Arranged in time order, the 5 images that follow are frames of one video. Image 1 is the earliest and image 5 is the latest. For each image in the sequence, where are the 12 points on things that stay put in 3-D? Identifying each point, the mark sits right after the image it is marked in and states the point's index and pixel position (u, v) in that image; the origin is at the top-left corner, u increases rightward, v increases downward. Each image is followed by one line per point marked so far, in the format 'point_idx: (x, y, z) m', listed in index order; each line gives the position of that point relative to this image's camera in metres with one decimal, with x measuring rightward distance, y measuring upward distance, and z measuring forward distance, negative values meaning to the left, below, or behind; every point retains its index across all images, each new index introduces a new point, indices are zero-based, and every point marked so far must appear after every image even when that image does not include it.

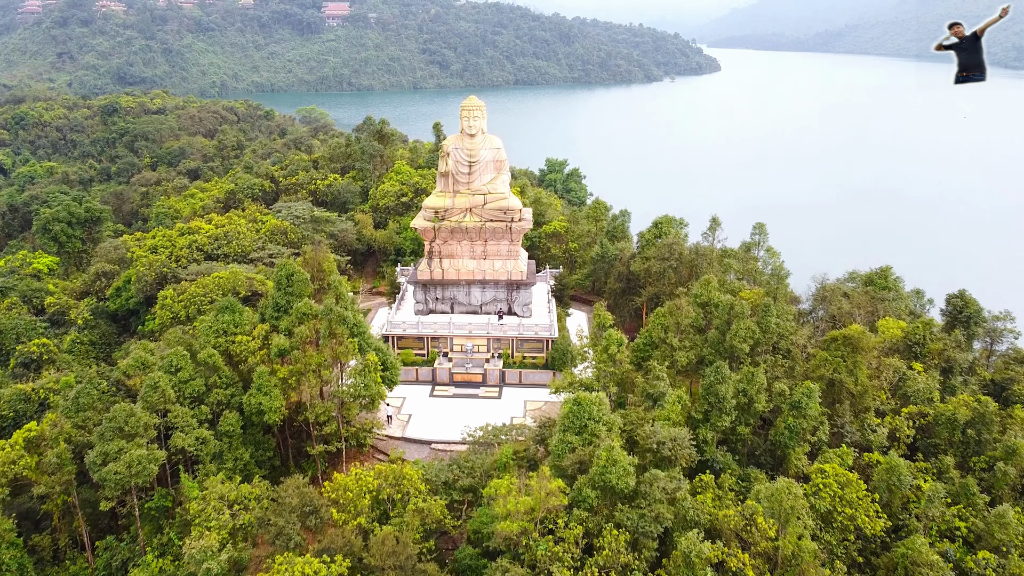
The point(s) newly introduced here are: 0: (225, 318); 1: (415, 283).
0: (-4.6, -0.5, +13.3) m
1: (-2.0, +0.1, +17.2) m
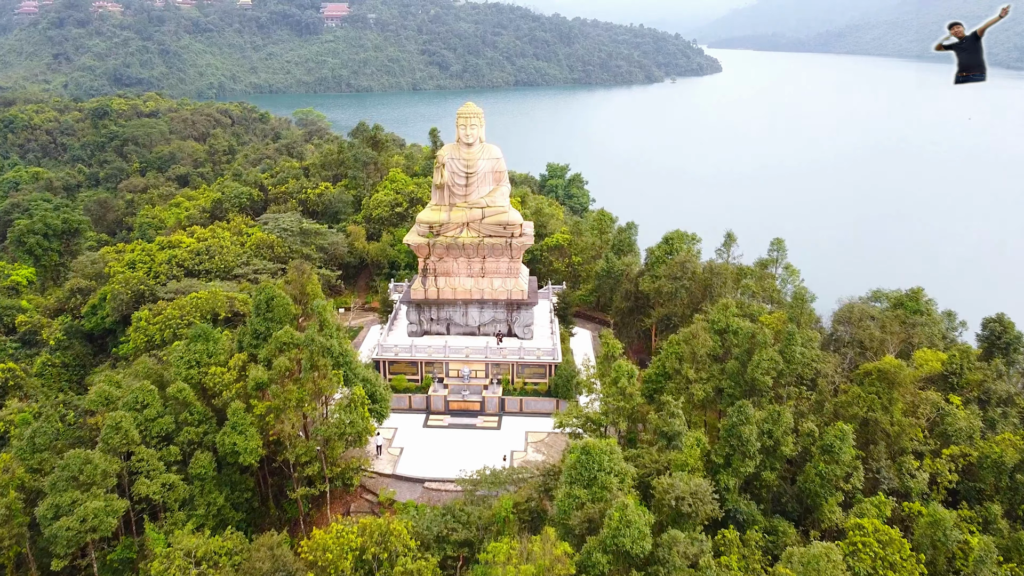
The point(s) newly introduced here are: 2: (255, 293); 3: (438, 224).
0: (-4.6, -0.9, +12.2) m
1: (-2.0, -0.3, +16.1) m
2: (-5.1, -0.2, +16.3) m
3: (-1.4, +1.2, +15.8) m
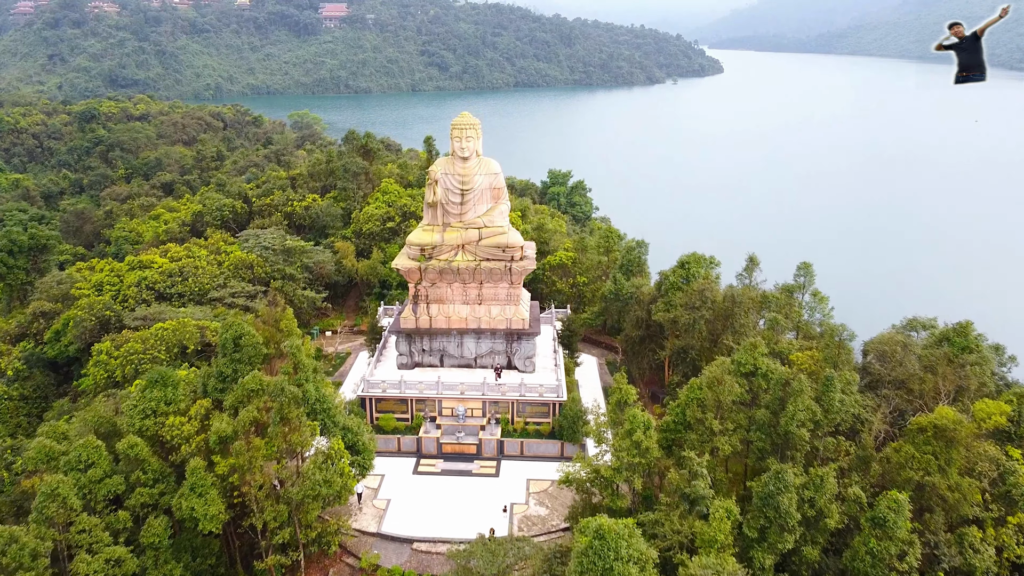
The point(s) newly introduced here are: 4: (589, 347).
0: (-4.6, -1.3, +10.7) m
1: (-2.0, -0.8, +14.6) m
2: (-5.1, -0.7, +14.8) m
3: (-1.4, +0.7, +14.3) m
4: (+1.7, -1.3, +18.4) m
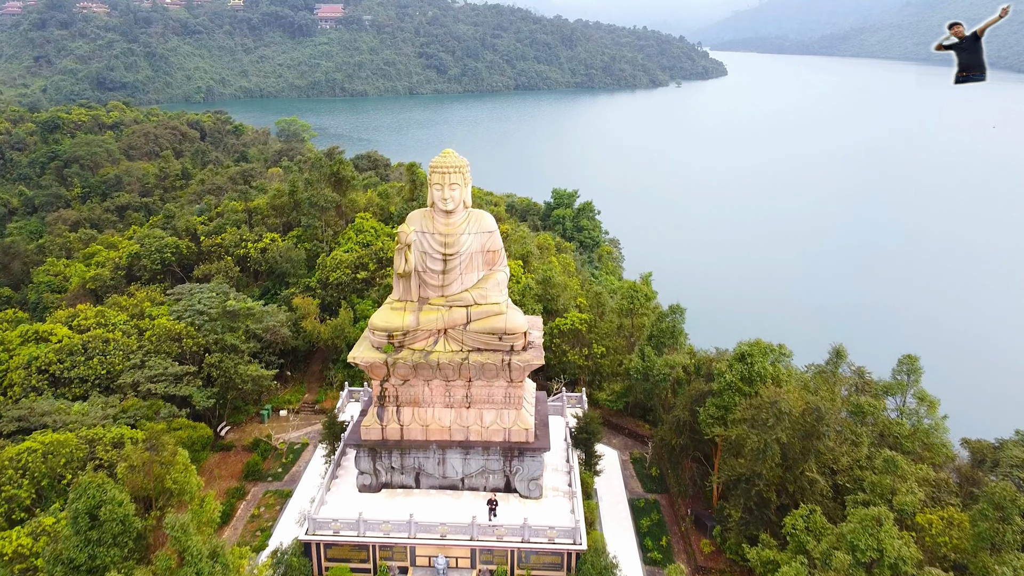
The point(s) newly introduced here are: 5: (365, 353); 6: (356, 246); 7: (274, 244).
0: (-4.6, -2.6, +7.0) m
1: (-2.0, -2.1, +10.9) m
2: (-5.1, -1.9, +11.0) m
3: (-1.4, -0.5, +10.5) m
4: (+1.7, -2.6, +14.7) m
5: (-1.9, -0.8, +10.6) m
6: (-3.4, +0.9, +17.7) m
7: (-5.2, +1.0, +18.0) m
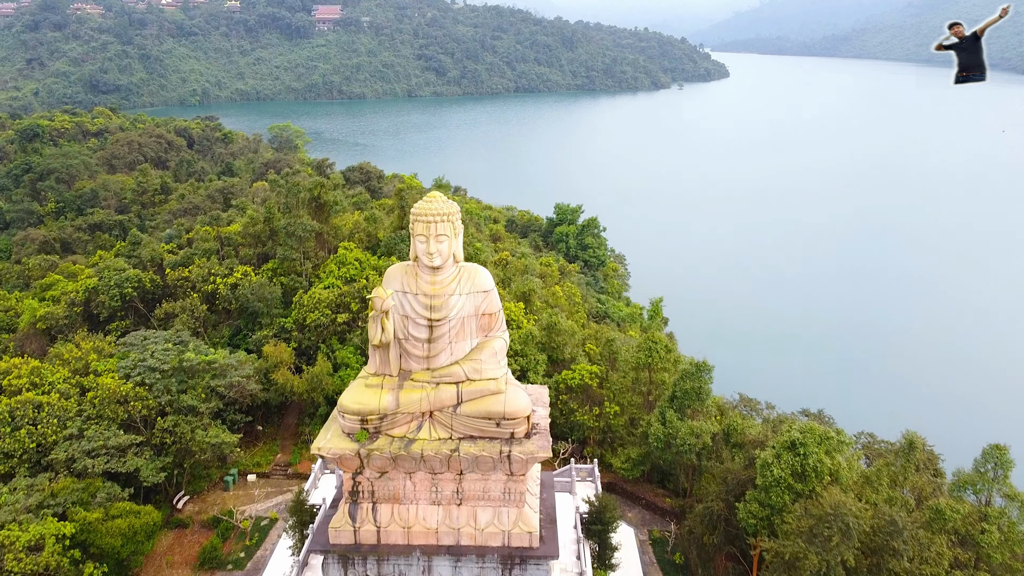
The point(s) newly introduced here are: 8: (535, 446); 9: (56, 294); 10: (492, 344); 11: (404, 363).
0: (-4.6, -3.4, +5.1) m
1: (-2.0, -2.9, +9.0) m
2: (-5.1, -2.7, +9.1) m
3: (-1.4, -1.3, +8.6) m
4: (+1.7, -3.4, +12.8) m
5: (-1.9, -1.6, +8.7) m
6: (-3.4, +0.1, +15.8) m
7: (-5.2, +0.2, +16.1) m
8: (+0.3, -1.6, +8.6) m
9: (-9.8, -0.1, +17.6) m
10: (-0.2, -0.6, +9.0) m
11: (-1.2, -0.8, +9.0) m
